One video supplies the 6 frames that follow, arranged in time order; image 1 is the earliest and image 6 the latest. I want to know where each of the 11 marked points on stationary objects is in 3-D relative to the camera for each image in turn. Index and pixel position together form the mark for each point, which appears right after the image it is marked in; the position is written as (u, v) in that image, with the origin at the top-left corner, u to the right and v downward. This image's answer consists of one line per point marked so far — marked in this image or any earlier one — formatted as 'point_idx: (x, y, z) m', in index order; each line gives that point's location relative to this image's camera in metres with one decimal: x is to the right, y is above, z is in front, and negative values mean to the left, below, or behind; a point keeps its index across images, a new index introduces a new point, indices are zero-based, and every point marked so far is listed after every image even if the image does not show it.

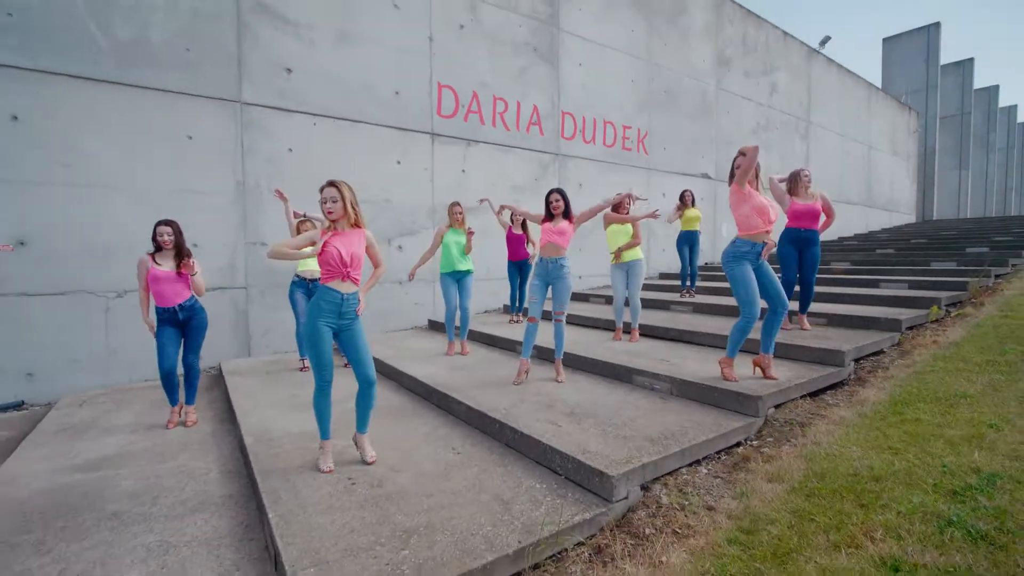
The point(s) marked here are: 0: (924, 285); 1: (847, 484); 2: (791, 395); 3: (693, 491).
0: (+5.5, 0.0, +6.1) m
1: (+1.5, -0.9, +2.1) m
2: (+1.9, -0.7, +3.1) m
3: (+0.9, -1.0, +2.3) m
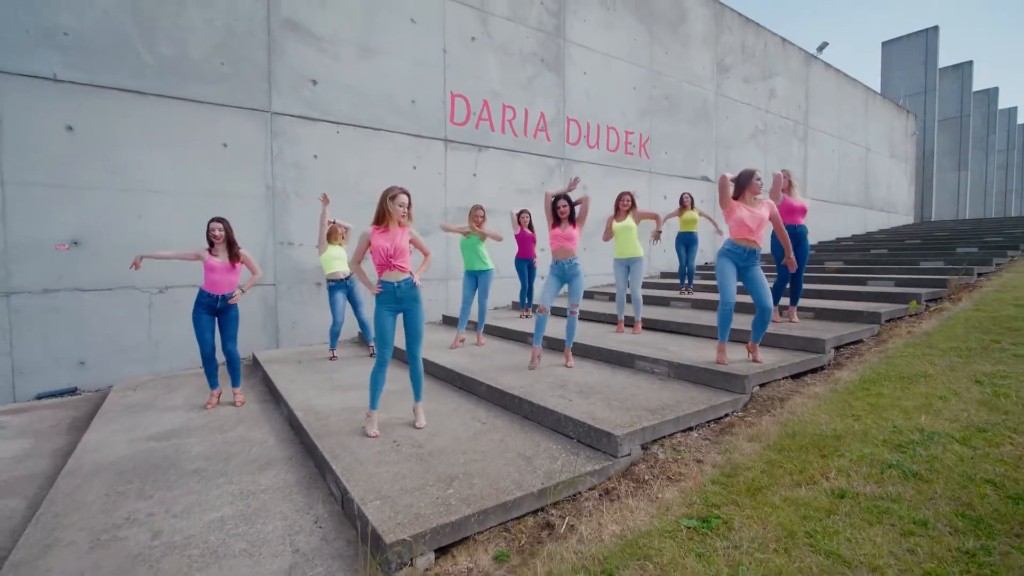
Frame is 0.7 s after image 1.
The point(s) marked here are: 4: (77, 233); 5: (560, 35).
0: (+5.6, +0.1, +6.5) m
1: (+1.6, -0.8, +2.5) m
2: (+2.0, -0.7, +3.5) m
3: (+1.0, -0.9, +2.7) m
4: (-5.0, +0.6, +5.3) m
5: (+1.0, +5.0, +9.1) m
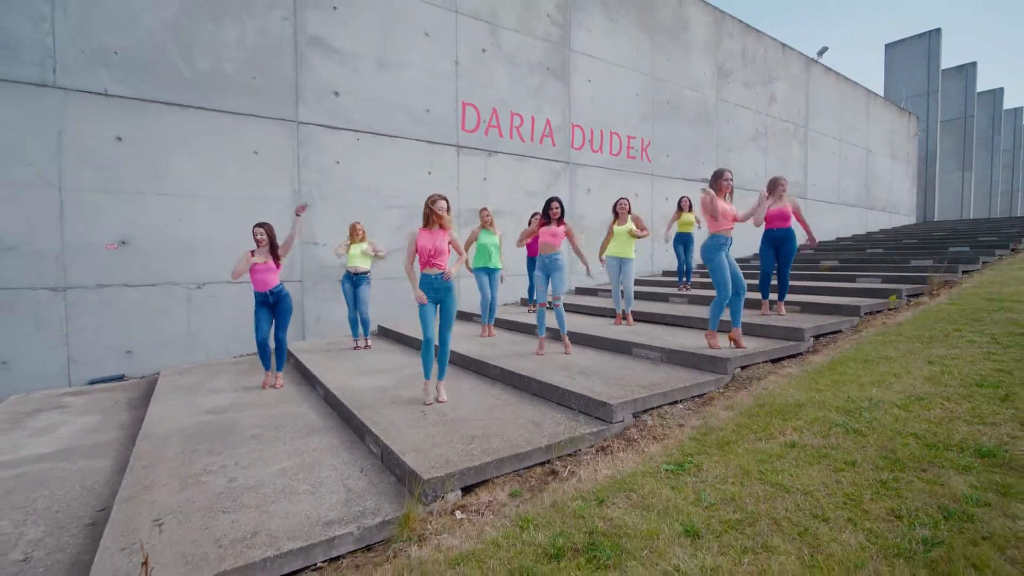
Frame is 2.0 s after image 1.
0: (+5.7, +0.1, +6.9) m
1: (+1.7, -0.8, +3.0) m
2: (+2.1, -0.6, +4.0) m
3: (+1.1, -0.9, +3.2) m
4: (-4.9, +0.7, +5.9) m
5: (+1.1, +5.0, +9.6) m
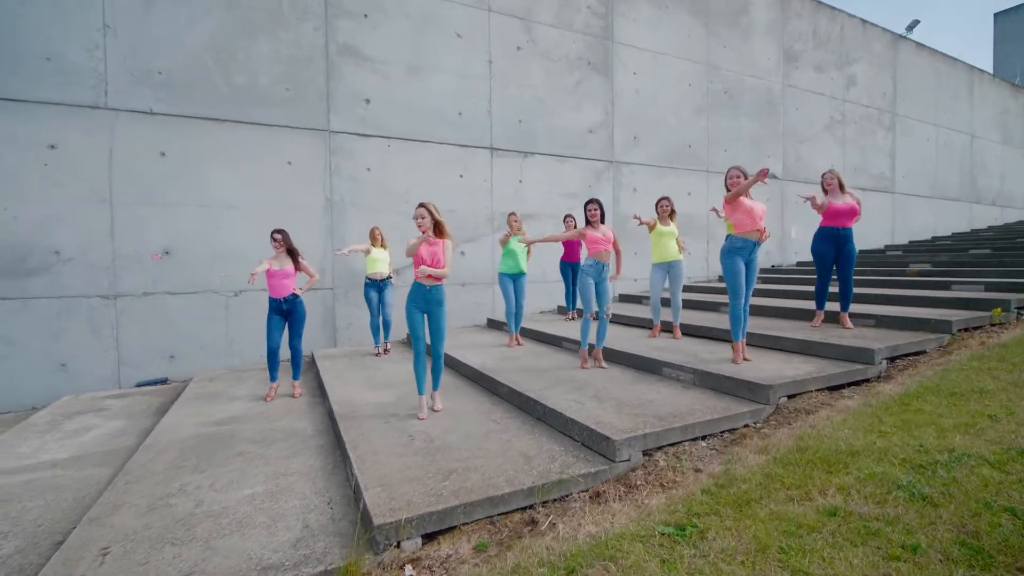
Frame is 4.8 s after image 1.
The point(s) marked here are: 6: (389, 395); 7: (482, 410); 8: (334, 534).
0: (+6.1, 0.0, +5.8) m
1: (+1.6, -0.9, +2.4) m
2: (+2.1, -0.7, +3.3) m
3: (+1.0, -1.0, +2.7) m
4: (-4.6, +0.6, +6.2) m
5: (+1.9, +4.9, +9.1) m
6: (-1.1, -1.0, +4.2) m
7: (-0.2, -1.0, +3.7) m
8: (-0.9, -1.2, +2.3) m
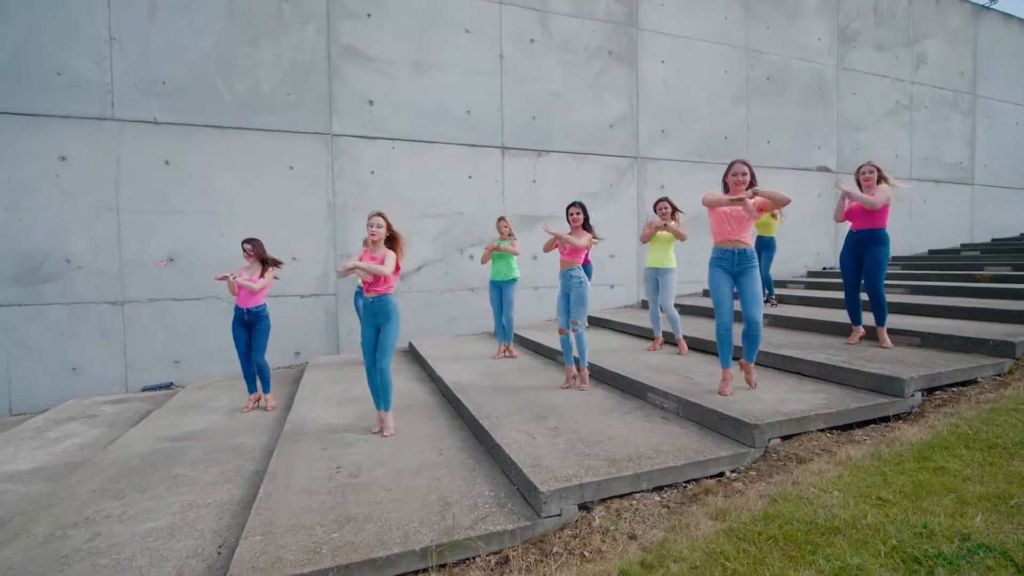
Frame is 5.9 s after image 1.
0: (+6.0, -0.1, +4.8) m
1: (+1.1, -1.0, +1.9) m
2: (+1.7, -0.8, +2.7) m
3: (+0.6, -1.1, +2.2) m
4: (-4.6, +0.5, +6.3) m
5: (+2.2, +4.8, +8.5) m
6: (-1.4, -1.1, +4.0) m
7: (-0.6, -1.1, +3.4) m
8: (-1.3, -1.3, +2.0) m
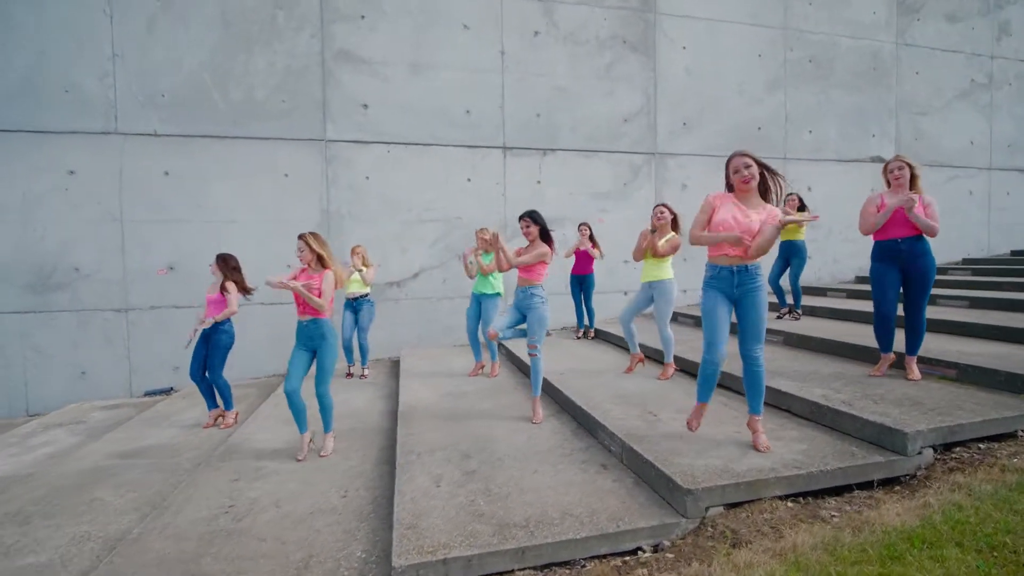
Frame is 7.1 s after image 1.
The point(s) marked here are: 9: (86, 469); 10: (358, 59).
0: (+5.6, -0.3, +3.7) m
1: (+0.5, -1.1, +1.4) m
2: (+1.1, -1.0, +2.2) m
3: (-0.1, -1.2, +1.8) m
4: (-4.7, +0.4, +6.4) m
5: (+2.3, +4.7, +7.8) m
6: (-1.8, -1.2, +3.8) m
7: (-1.0, -1.2, +3.1) m
8: (-2.0, -1.5, +1.8) m
9: (-3.3, -1.4, +3.6) m
10: (-2.3, +3.4, +6.8) m
